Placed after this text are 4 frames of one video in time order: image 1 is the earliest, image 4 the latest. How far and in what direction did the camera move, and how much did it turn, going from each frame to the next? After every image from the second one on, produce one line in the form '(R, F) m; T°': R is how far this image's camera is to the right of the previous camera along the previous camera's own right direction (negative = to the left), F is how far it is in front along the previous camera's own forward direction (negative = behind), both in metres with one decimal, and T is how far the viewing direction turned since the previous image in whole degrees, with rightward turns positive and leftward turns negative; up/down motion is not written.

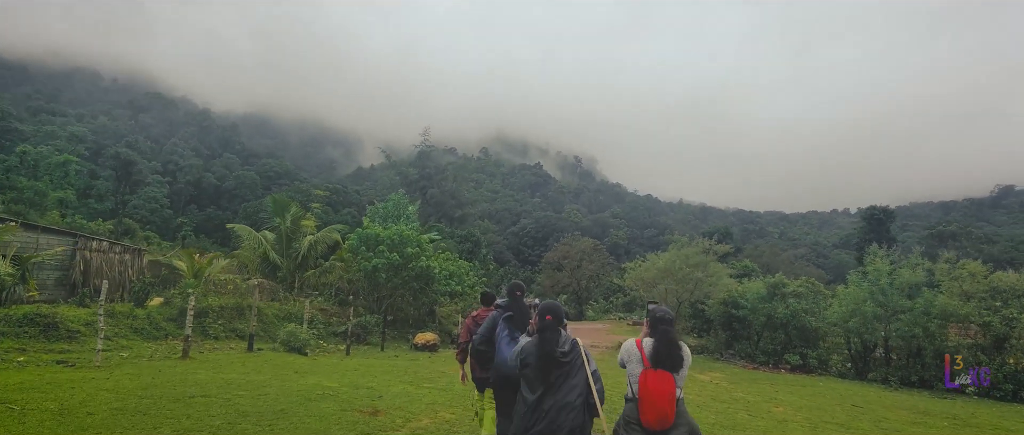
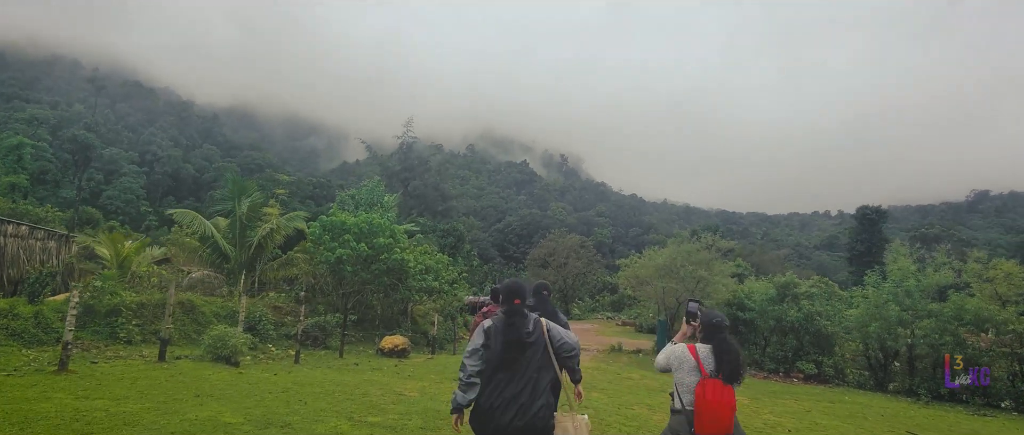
(0.0, +2.0) m; +2°
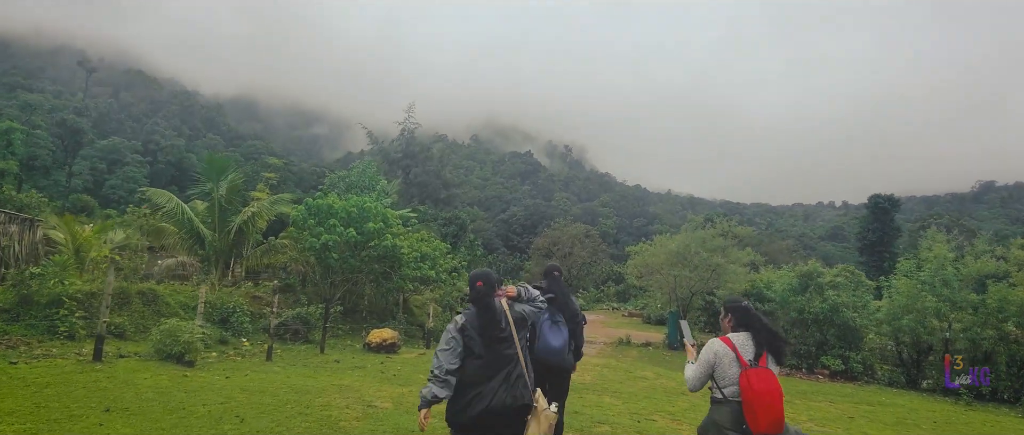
(+0.1, +1.3) m; 0°
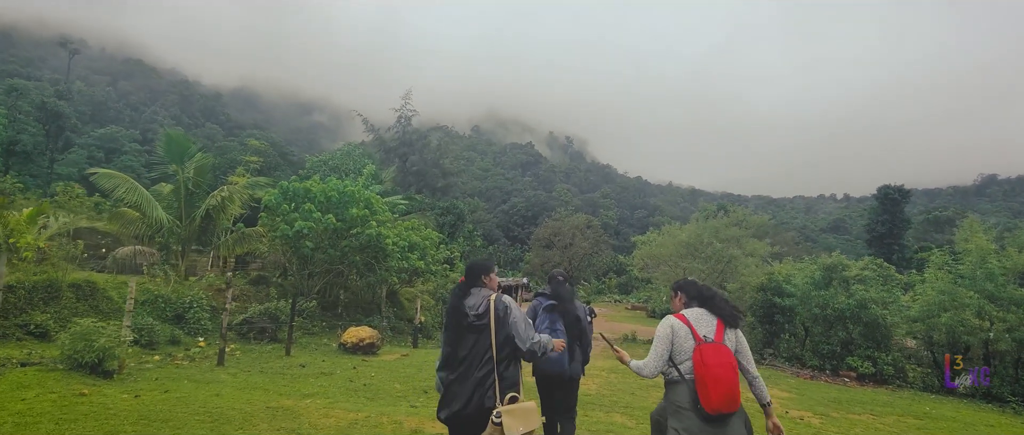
(+0.1, +1.4) m; 0°
